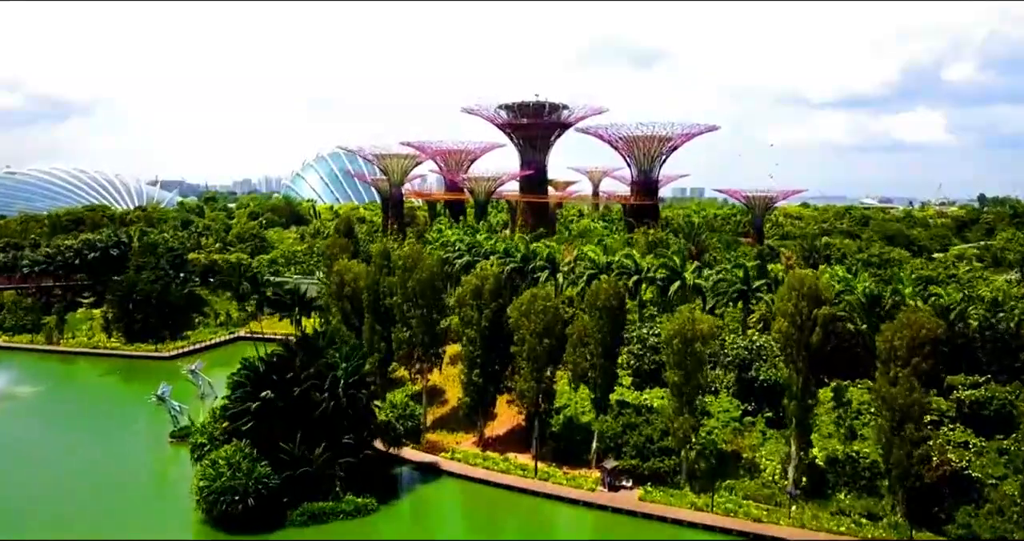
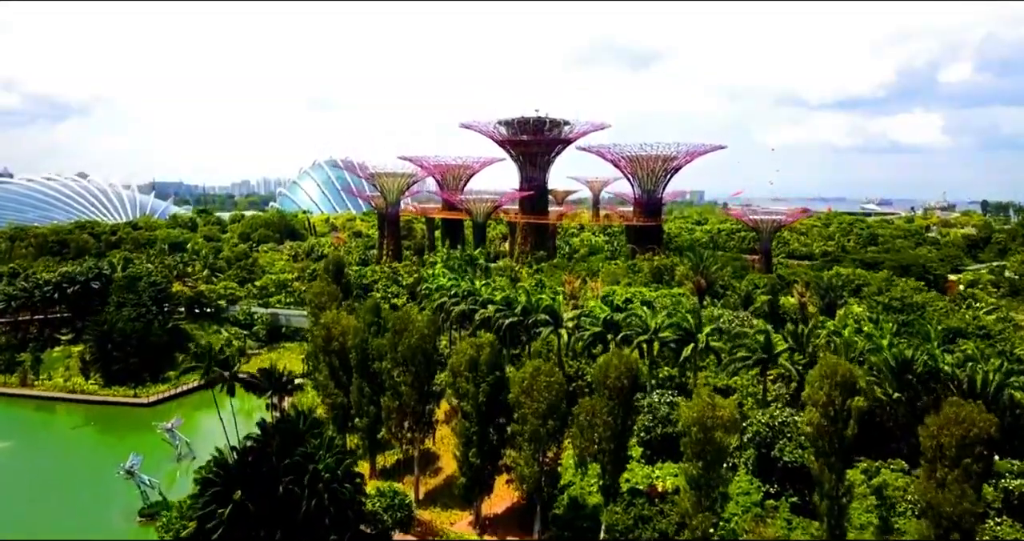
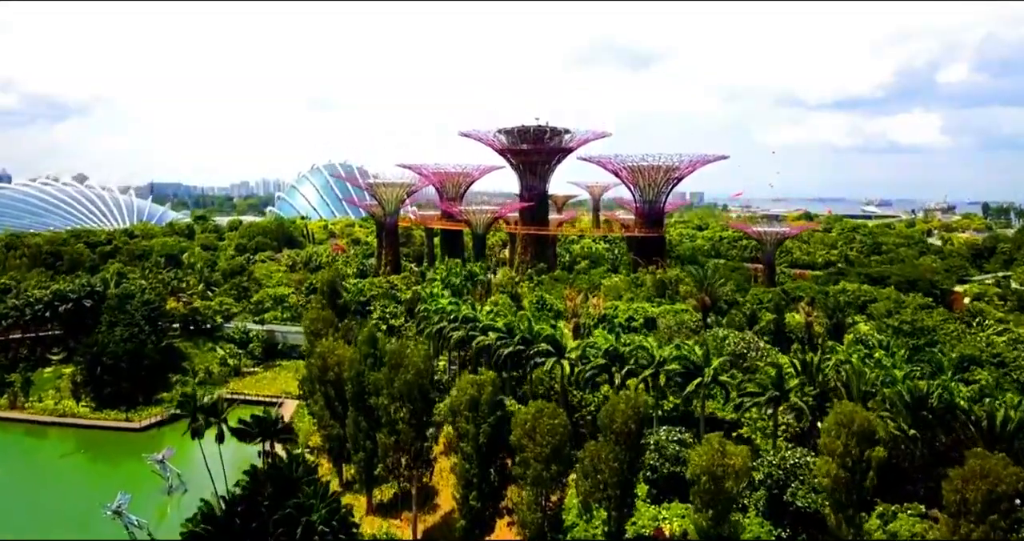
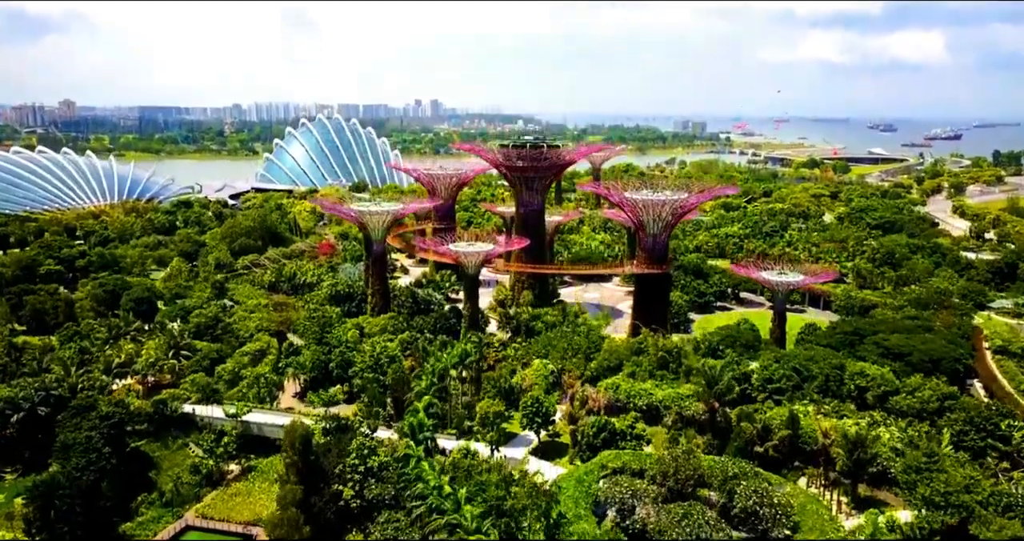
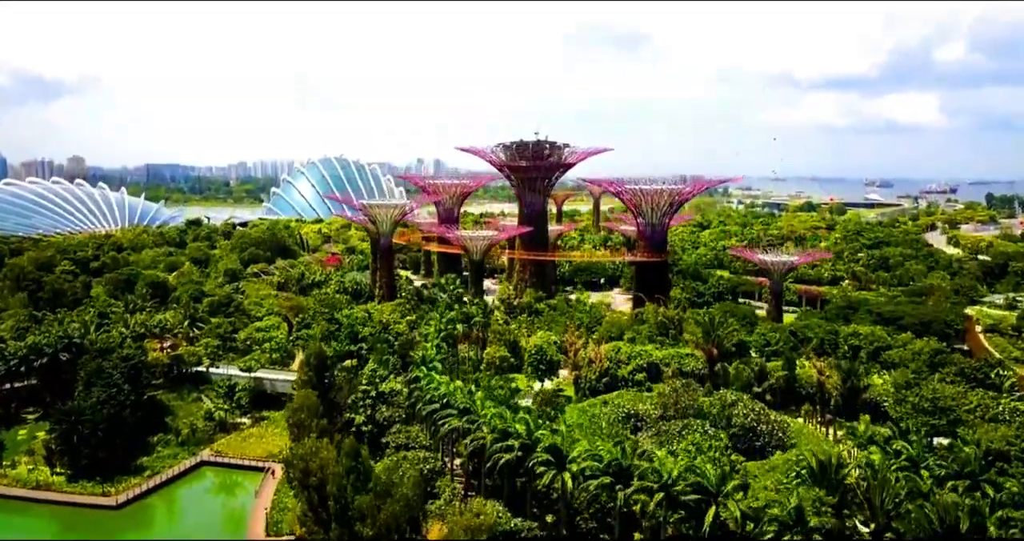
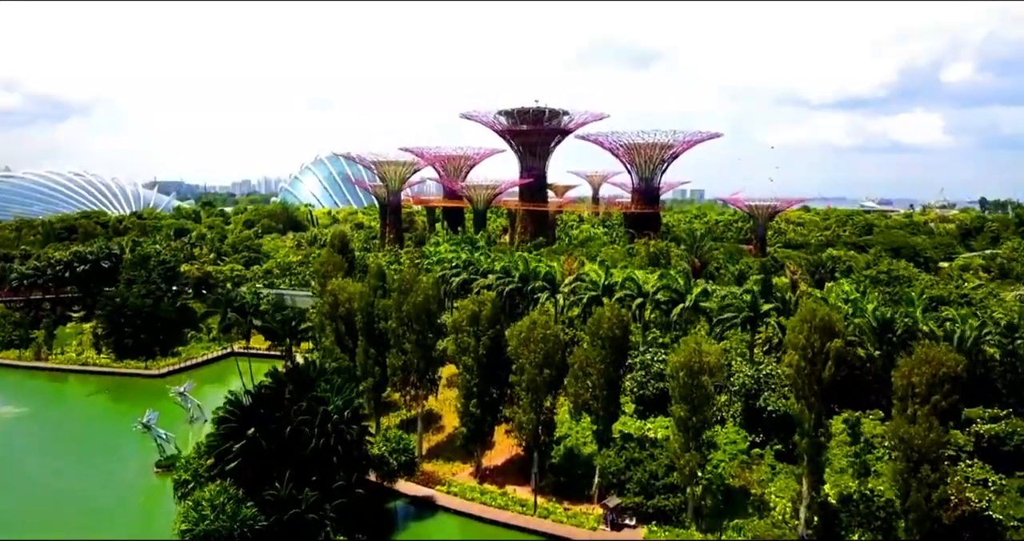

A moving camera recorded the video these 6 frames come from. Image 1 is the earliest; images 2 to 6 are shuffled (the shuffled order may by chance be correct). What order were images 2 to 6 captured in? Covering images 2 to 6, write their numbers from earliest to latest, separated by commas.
6, 2, 3, 5, 4
